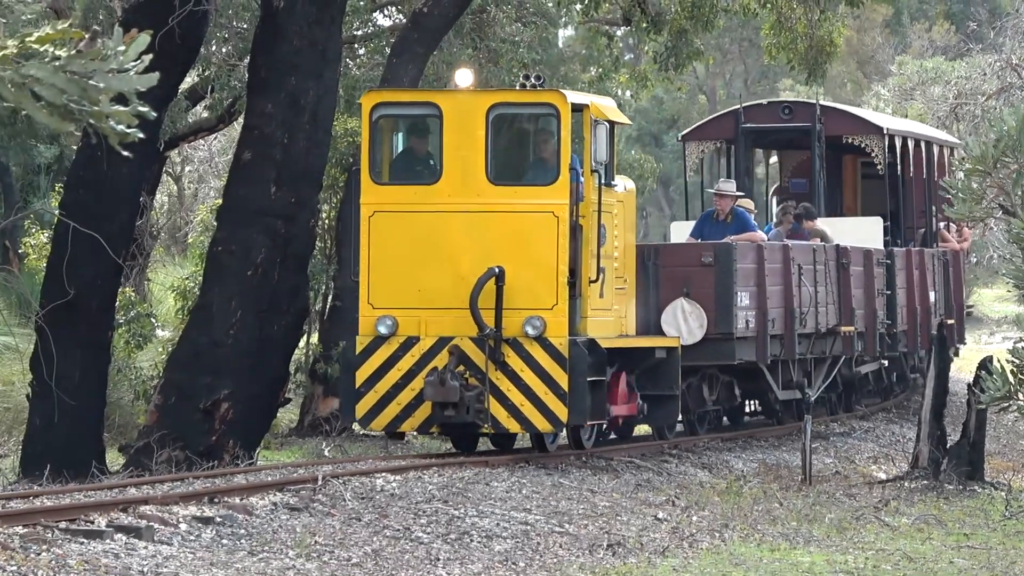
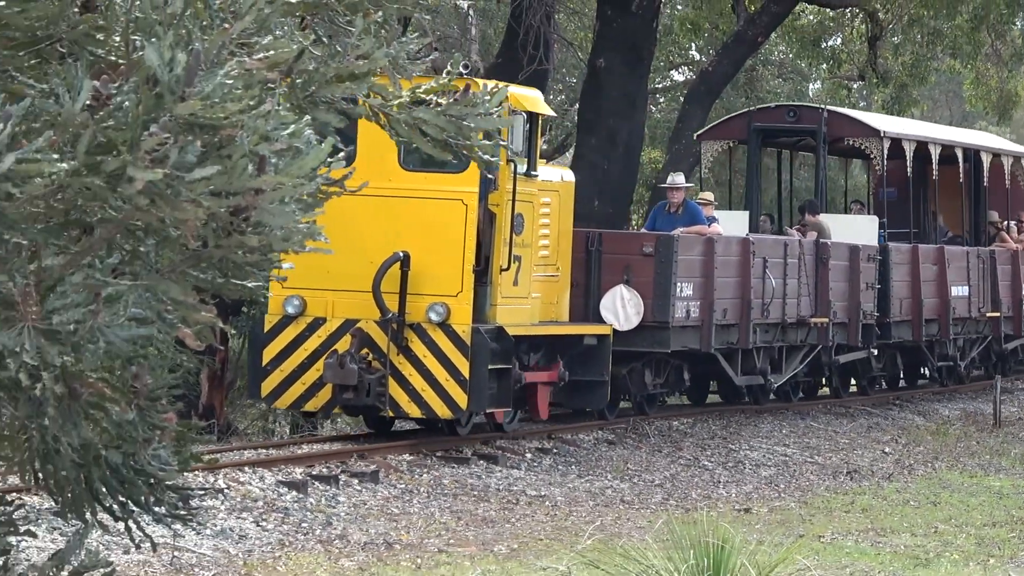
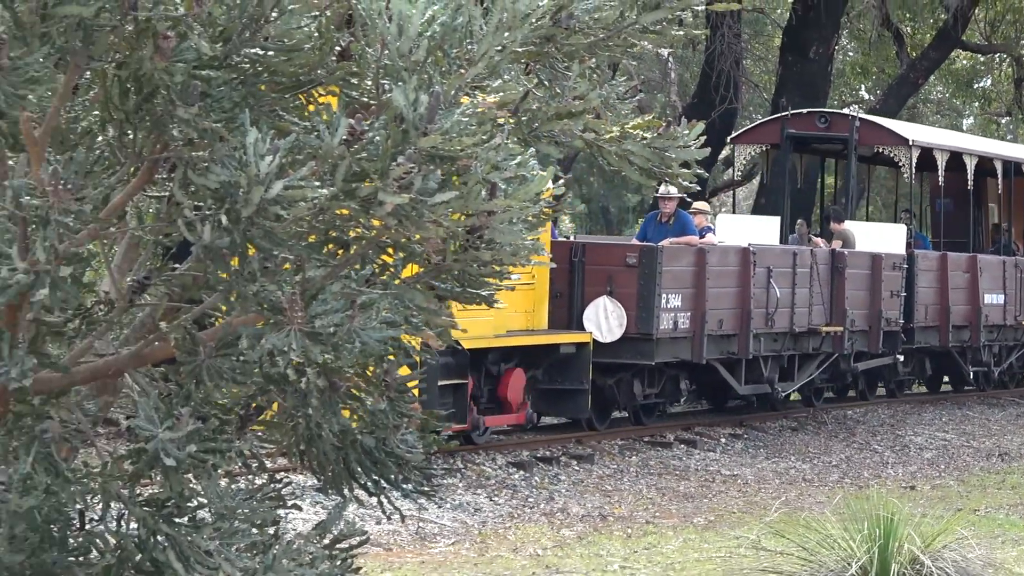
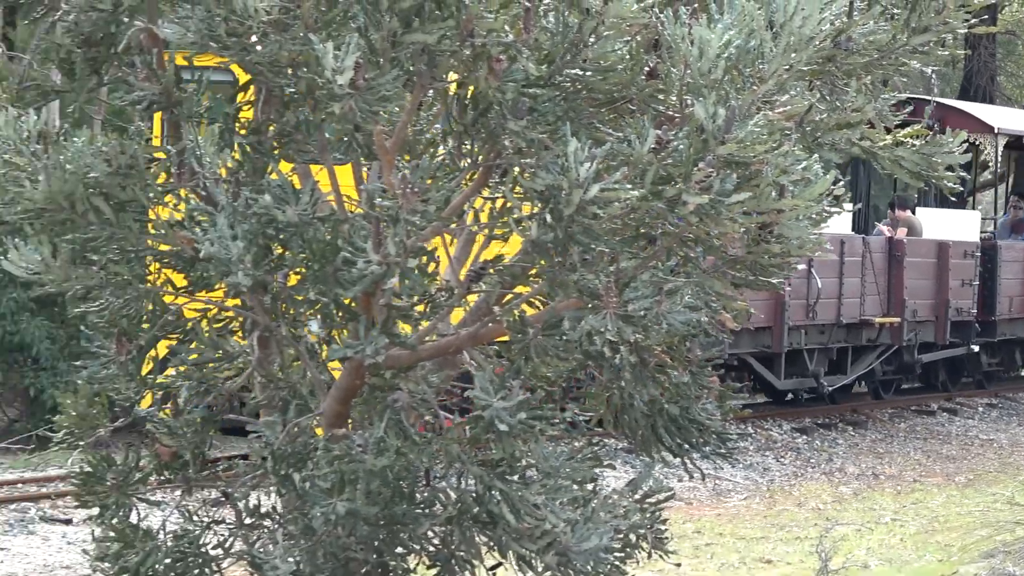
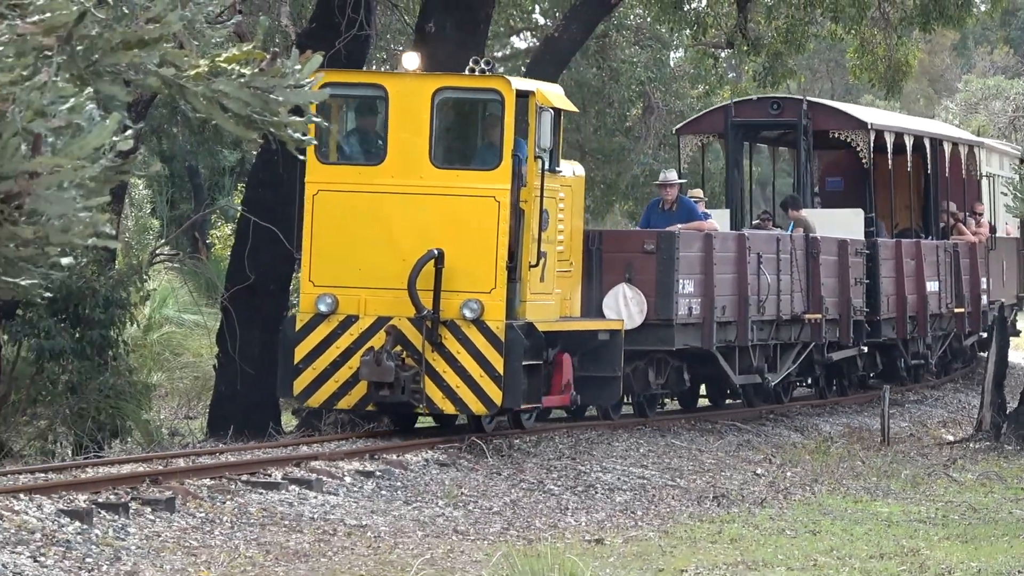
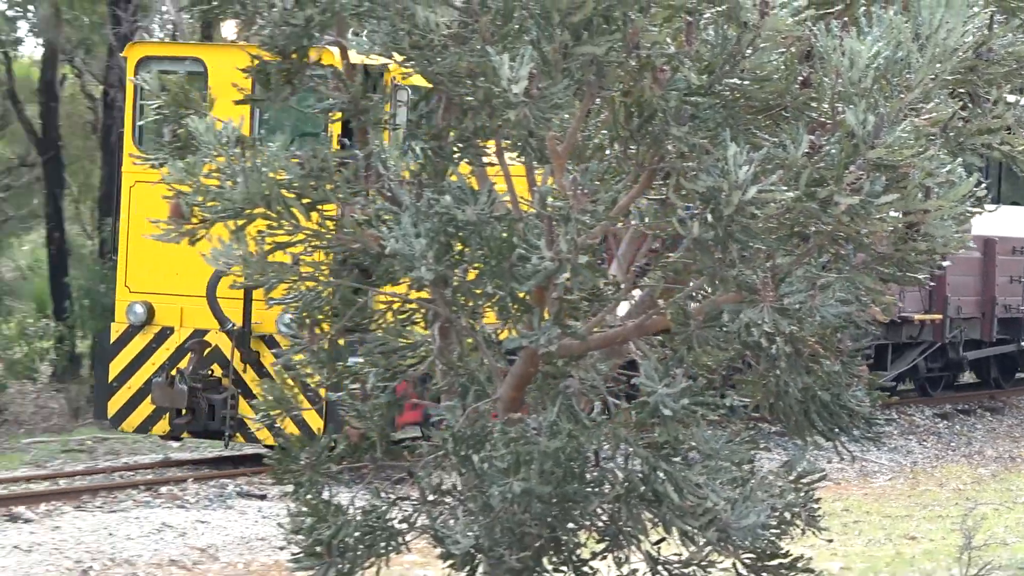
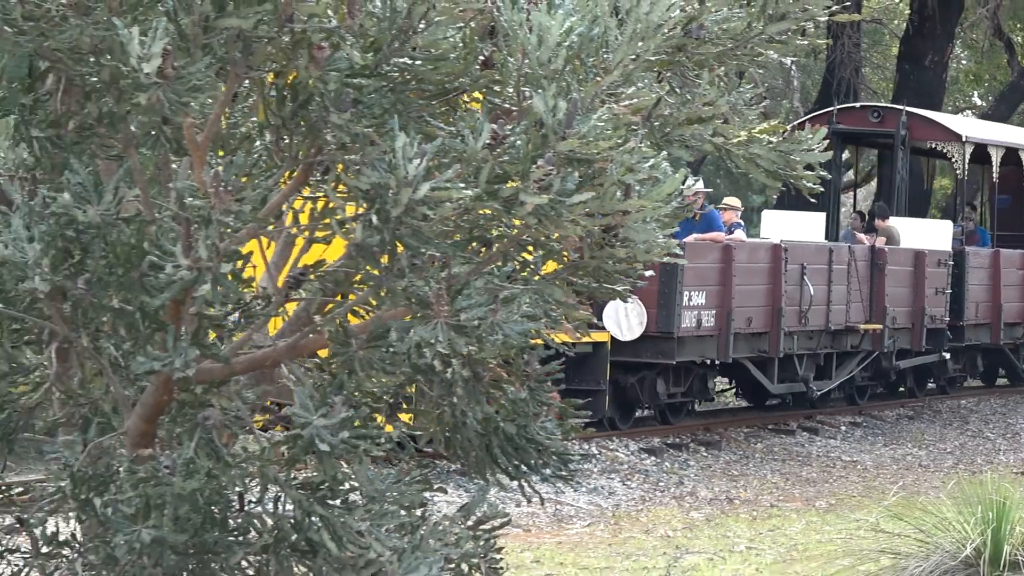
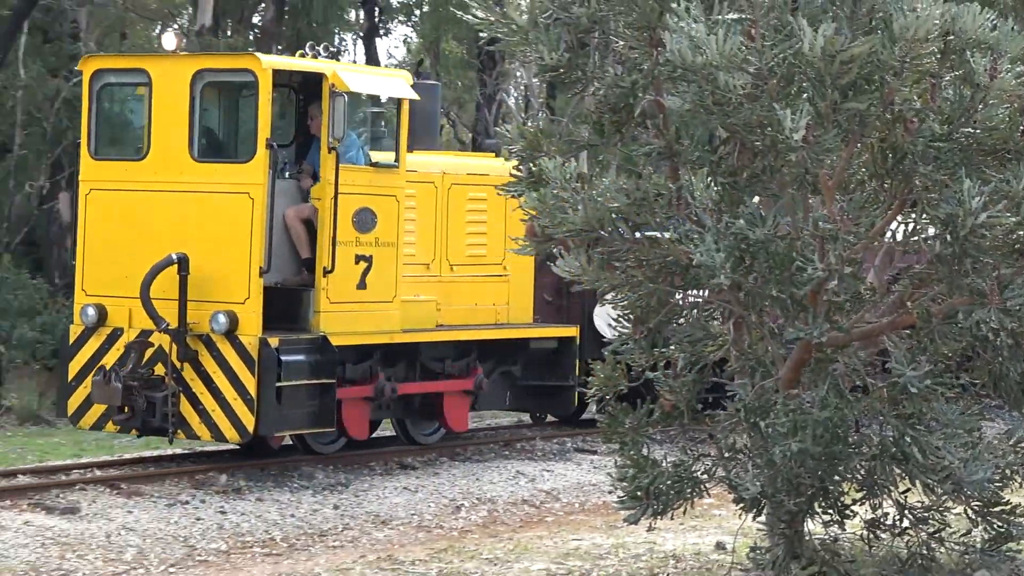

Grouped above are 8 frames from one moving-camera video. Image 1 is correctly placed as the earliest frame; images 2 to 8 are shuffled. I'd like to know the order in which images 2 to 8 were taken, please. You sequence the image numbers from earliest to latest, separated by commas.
5, 2, 3, 7, 4, 6, 8
